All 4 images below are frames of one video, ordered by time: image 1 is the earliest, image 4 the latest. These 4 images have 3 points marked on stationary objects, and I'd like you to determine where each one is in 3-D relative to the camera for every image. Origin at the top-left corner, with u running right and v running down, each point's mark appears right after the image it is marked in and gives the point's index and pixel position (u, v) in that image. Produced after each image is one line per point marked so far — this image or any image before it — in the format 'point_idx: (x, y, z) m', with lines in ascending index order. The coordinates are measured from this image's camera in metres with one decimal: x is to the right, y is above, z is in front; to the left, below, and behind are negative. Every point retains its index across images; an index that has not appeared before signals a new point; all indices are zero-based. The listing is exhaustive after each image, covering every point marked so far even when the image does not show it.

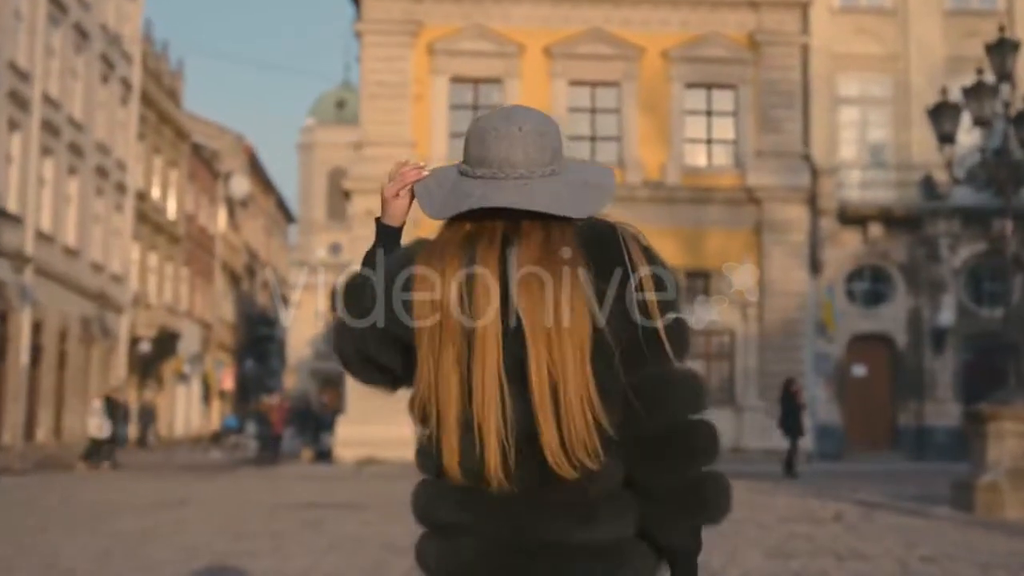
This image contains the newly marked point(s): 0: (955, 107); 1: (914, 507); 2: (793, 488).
0: (+4.7, +1.9, +14.7) m
1: (+4.1, -2.3, +14.2) m
2: (+3.6, -2.5, +17.3) m
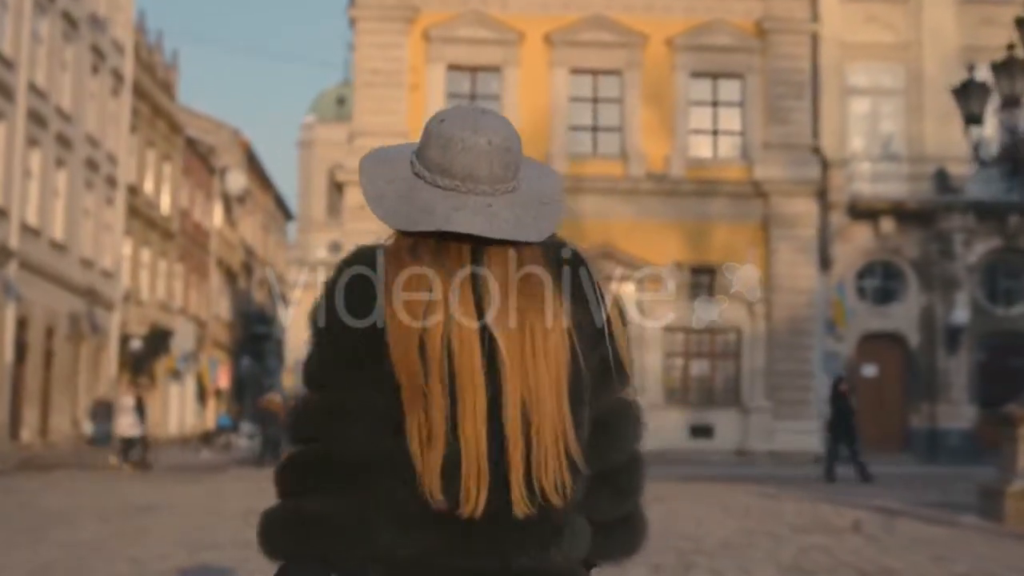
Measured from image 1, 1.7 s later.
0: (+4.7, +2.0, +13.7) m
1: (+4.1, -2.2, +13.2) m
2: (+3.5, -2.4, +16.3) m
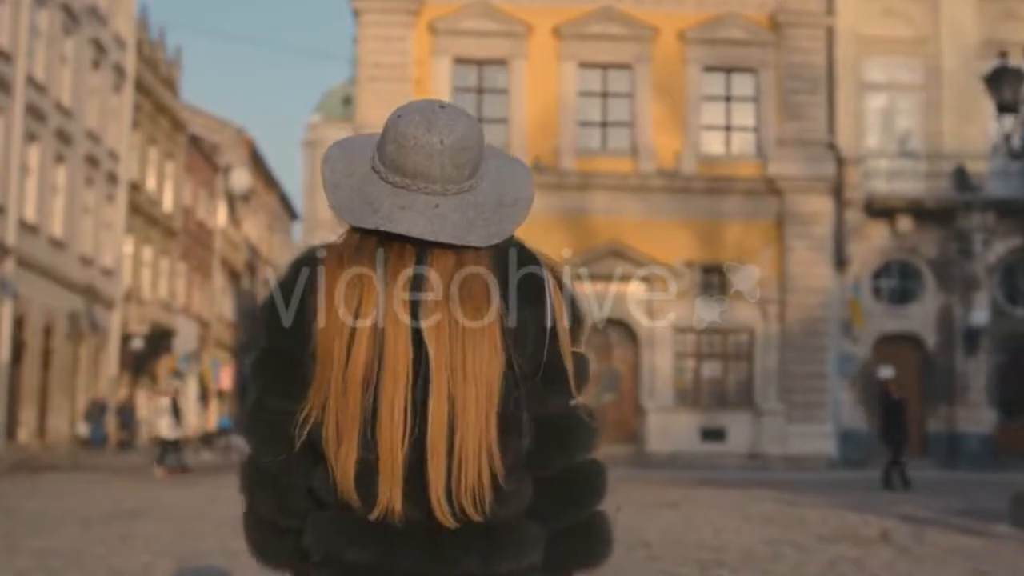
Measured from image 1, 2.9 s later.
0: (+4.8, +2.0, +13.0) m
1: (+4.1, -2.2, +12.6) m
2: (+3.6, -2.4, +15.6) m
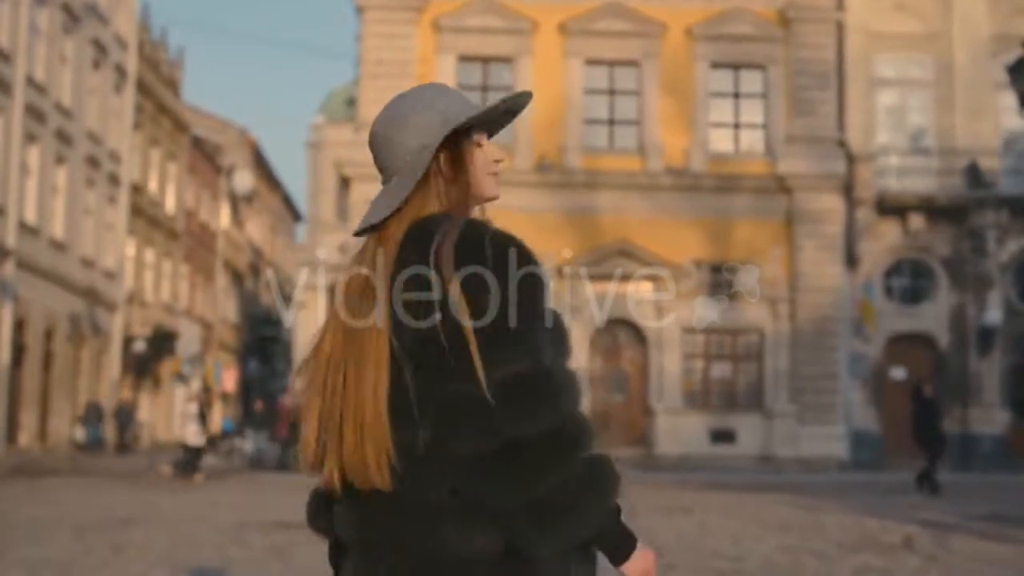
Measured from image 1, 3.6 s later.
0: (+4.8, +2.1, +12.6) m
1: (+4.2, -2.1, +12.1) m
2: (+3.7, -2.4, +15.2) m
